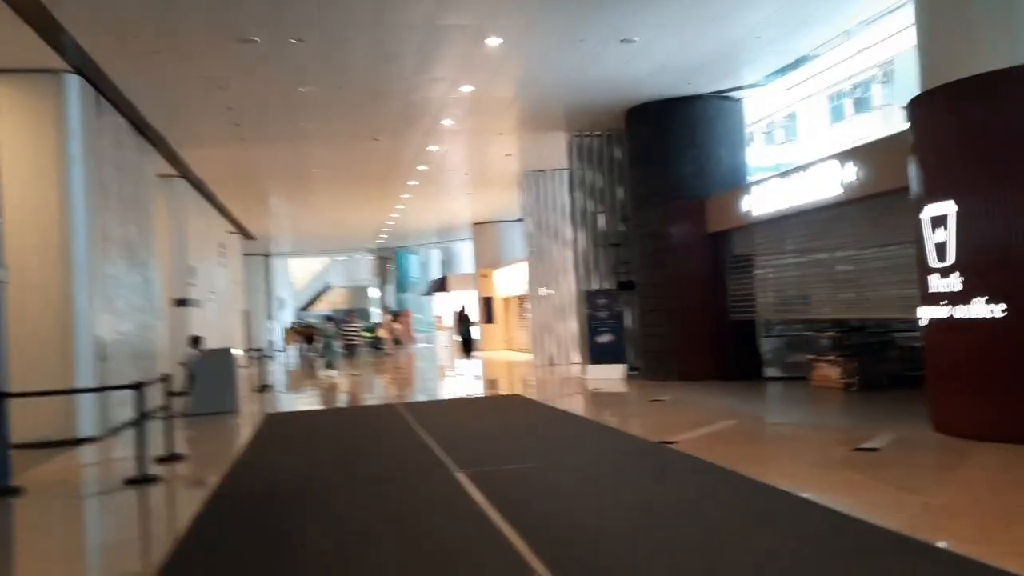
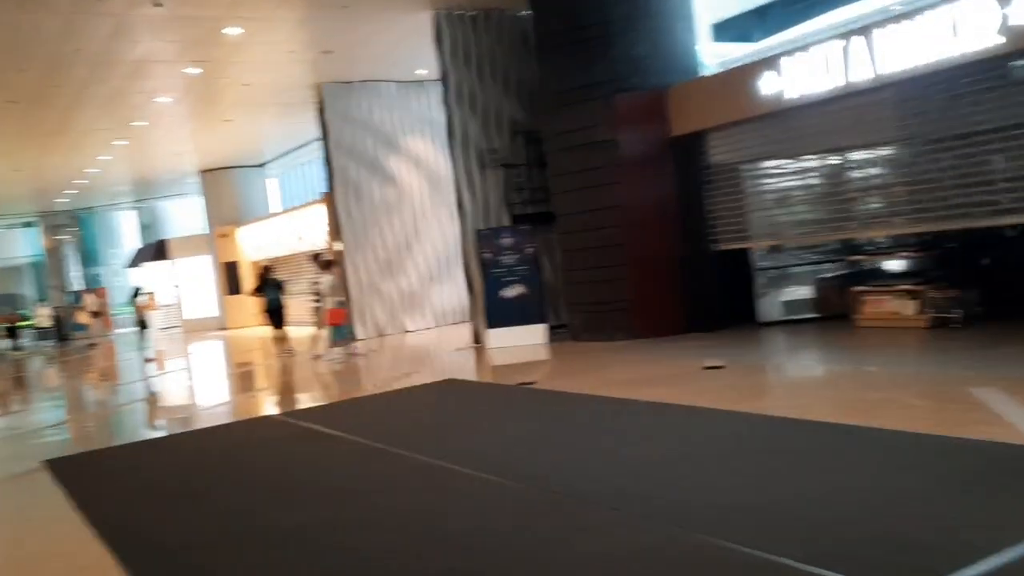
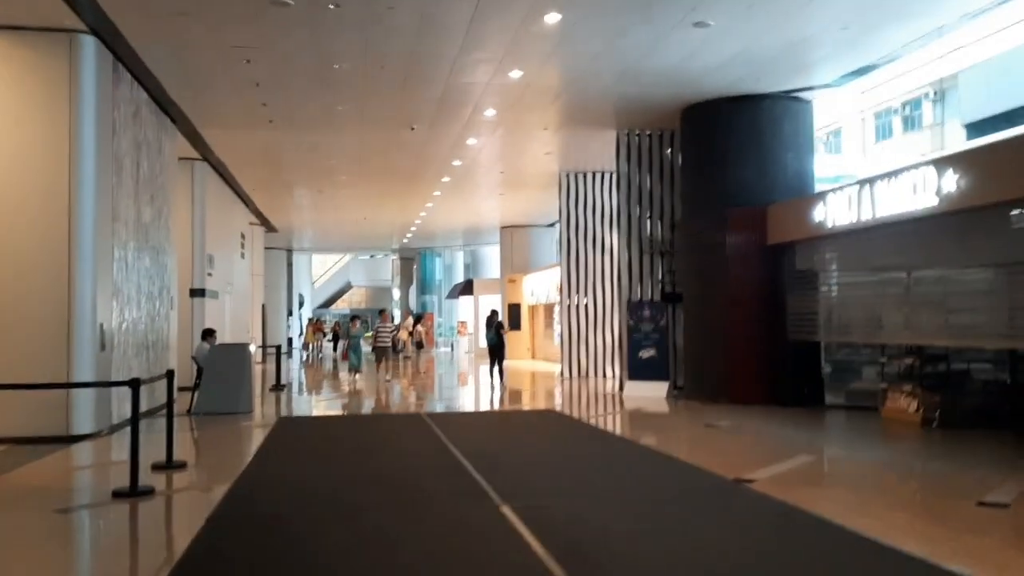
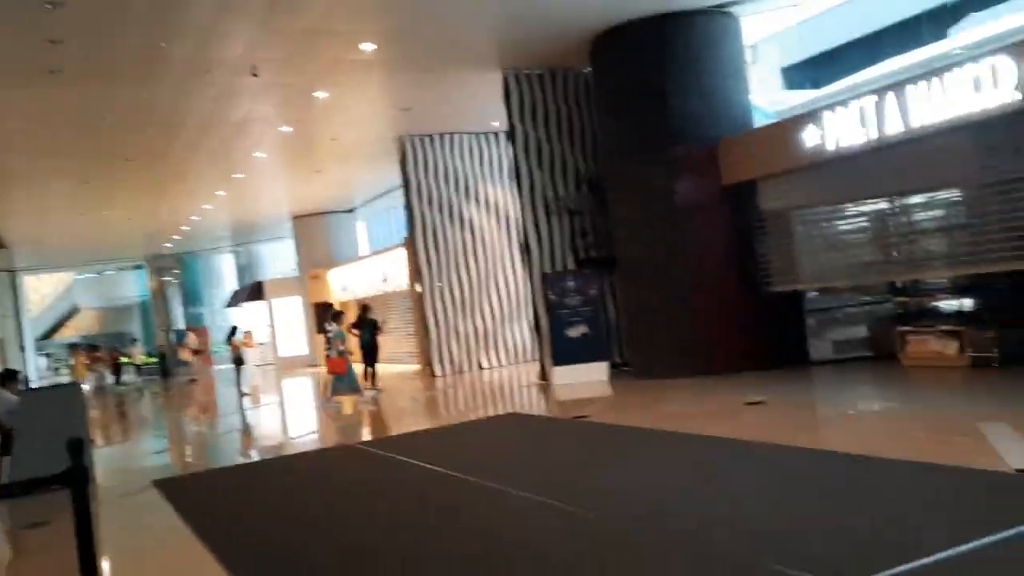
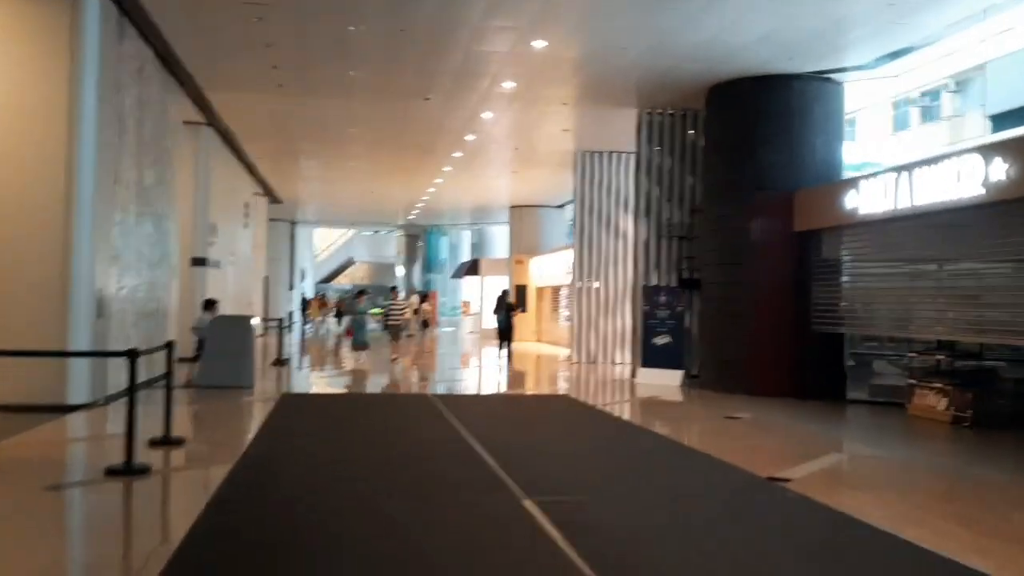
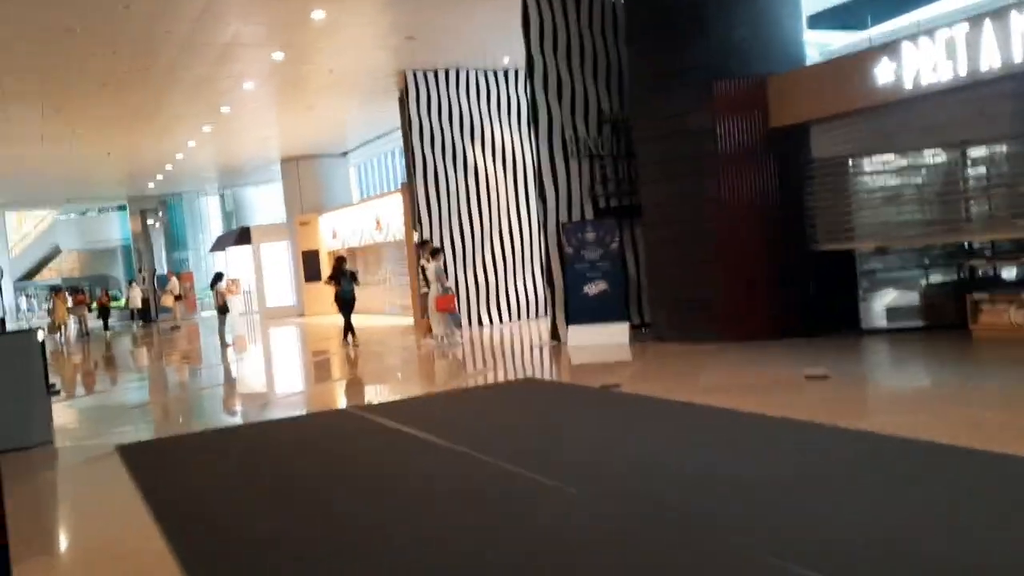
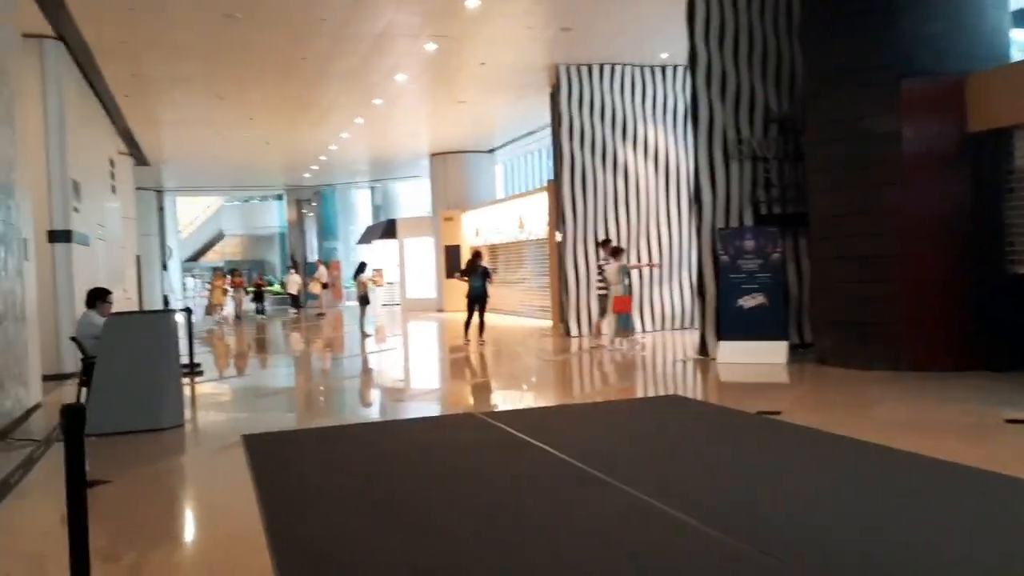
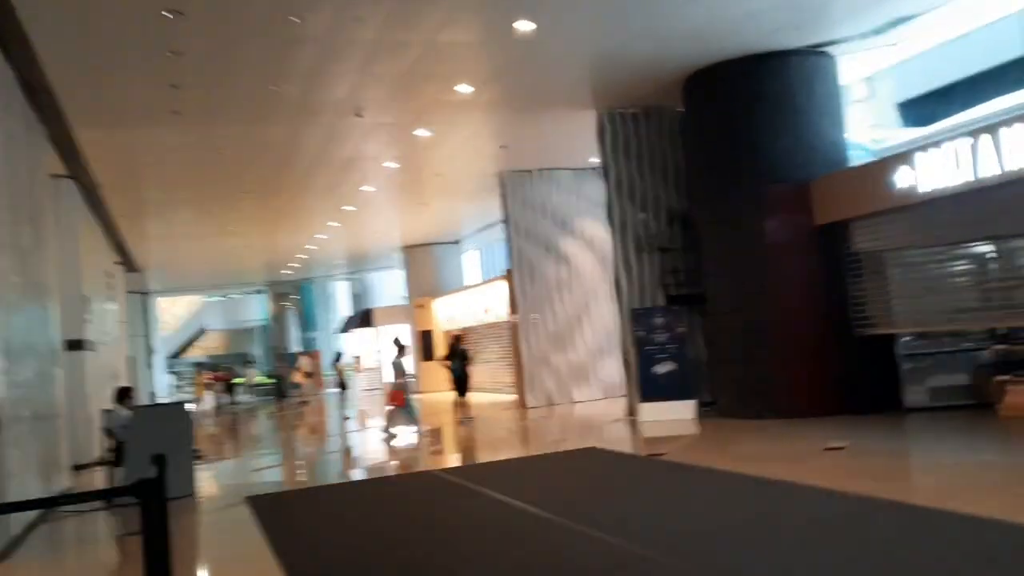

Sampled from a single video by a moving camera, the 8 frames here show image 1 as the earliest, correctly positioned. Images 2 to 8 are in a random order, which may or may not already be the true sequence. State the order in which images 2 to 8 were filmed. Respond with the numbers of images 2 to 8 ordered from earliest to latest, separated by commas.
3, 5, 8, 4, 2, 6, 7
